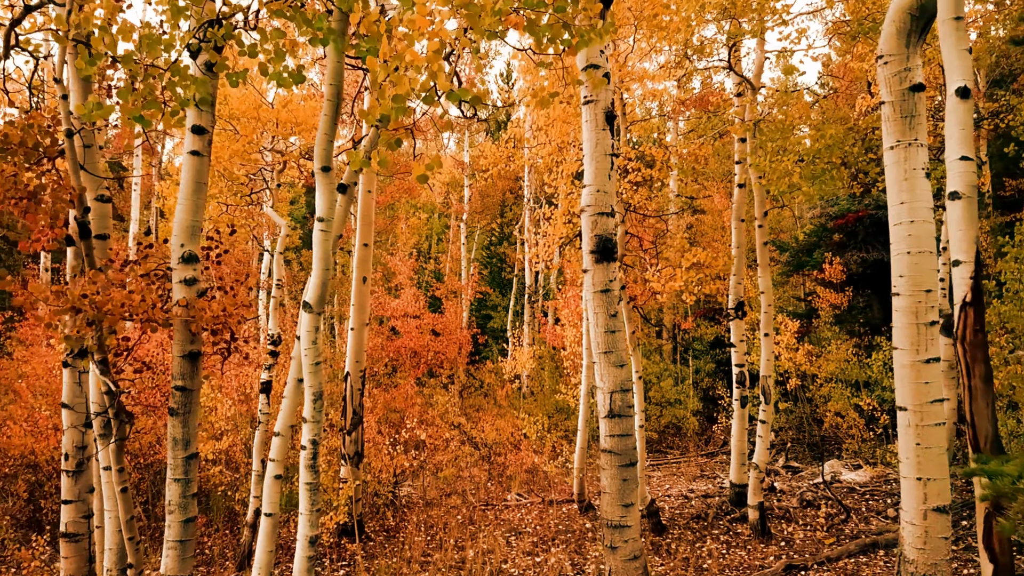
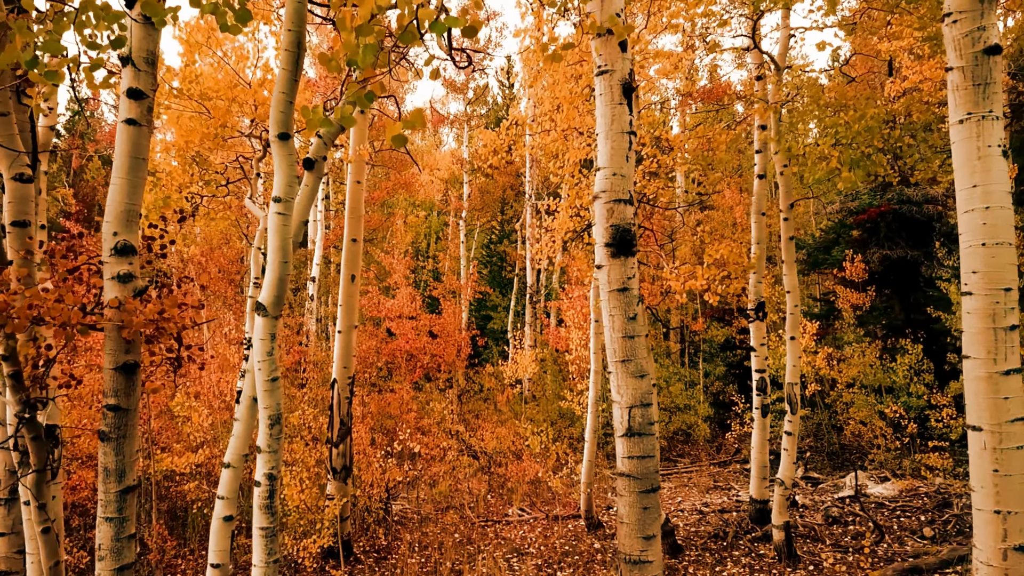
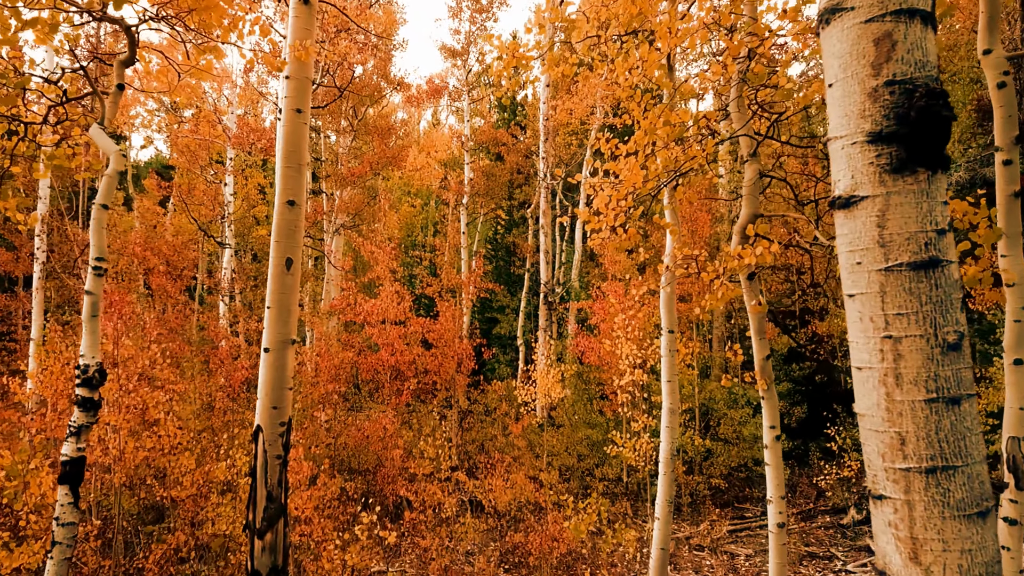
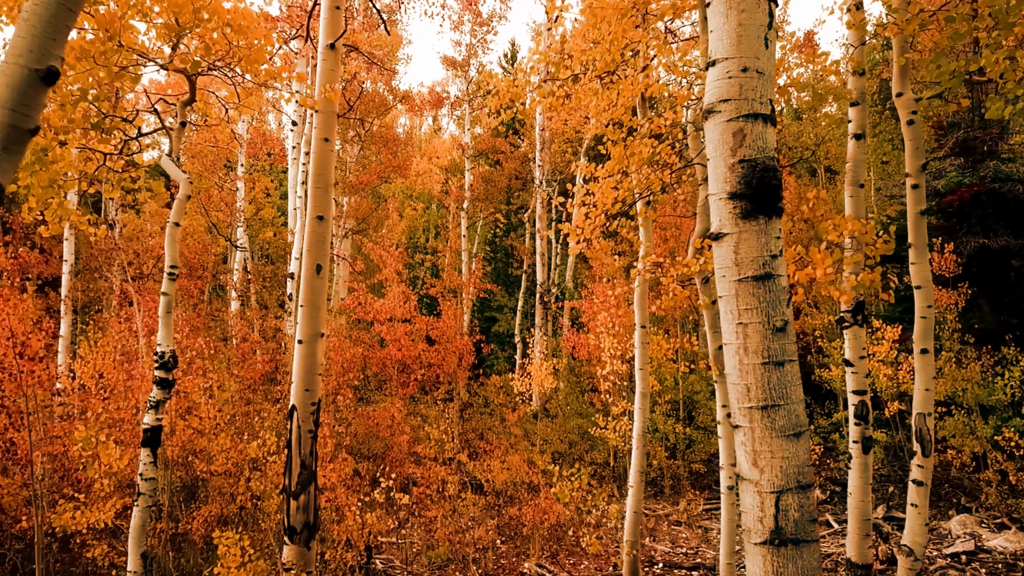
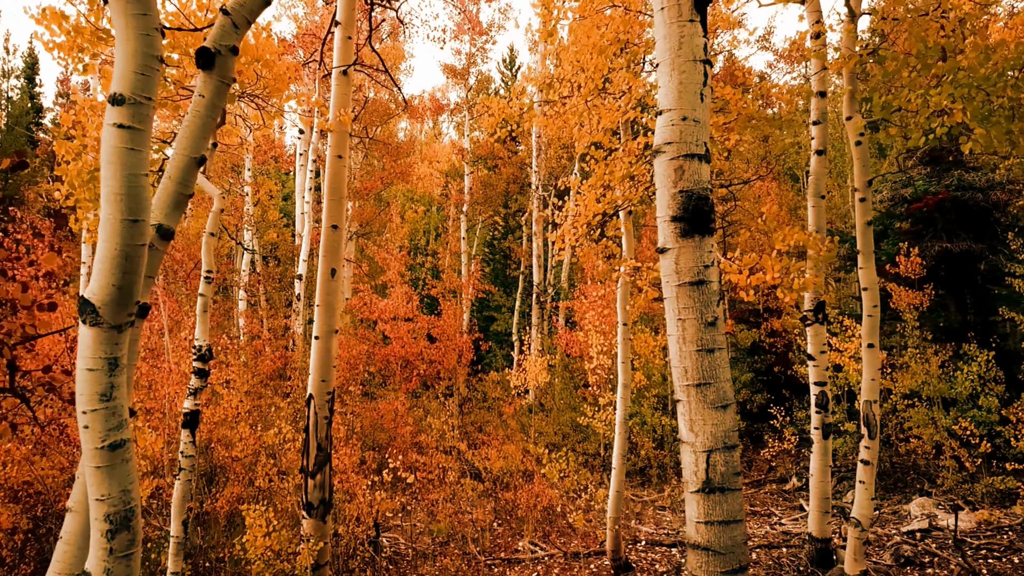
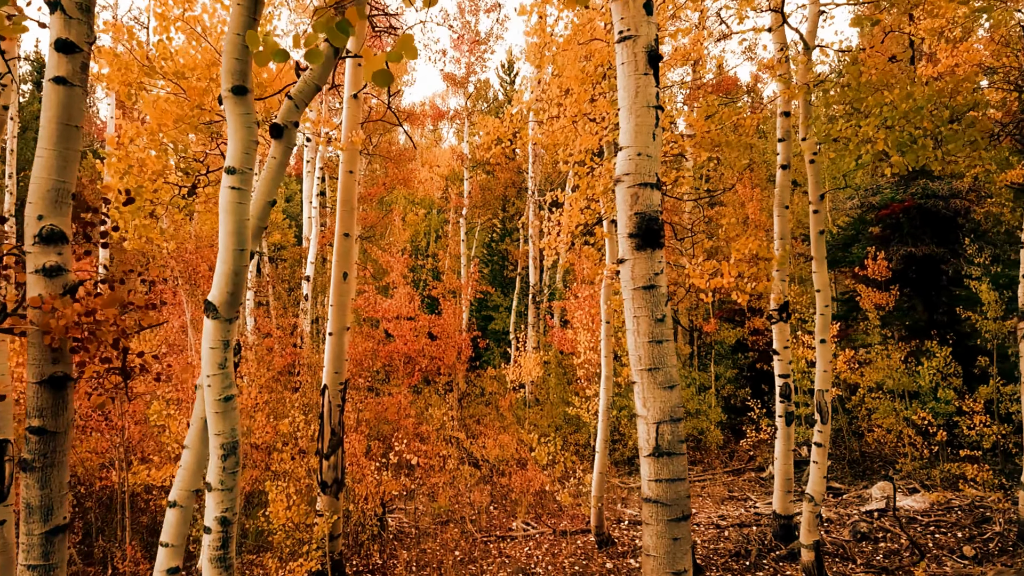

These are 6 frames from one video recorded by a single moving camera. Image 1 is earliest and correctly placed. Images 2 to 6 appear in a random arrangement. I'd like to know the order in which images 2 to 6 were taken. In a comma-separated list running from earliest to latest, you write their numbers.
2, 6, 5, 4, 3
